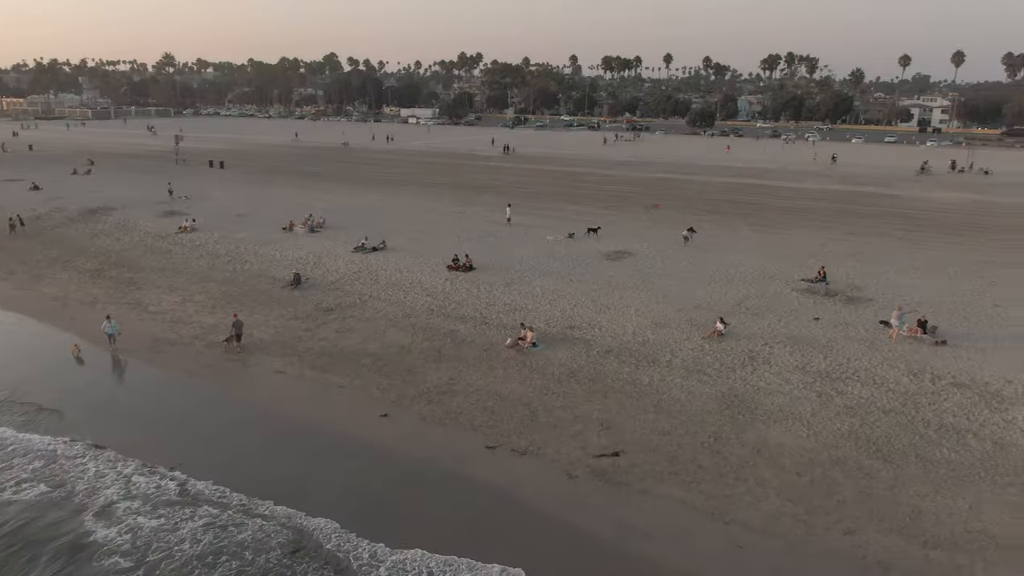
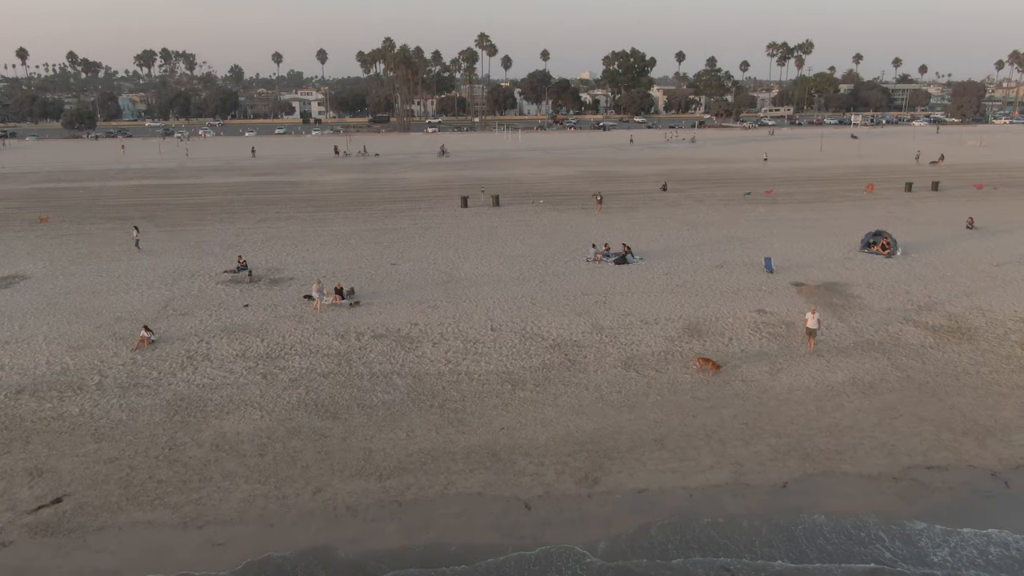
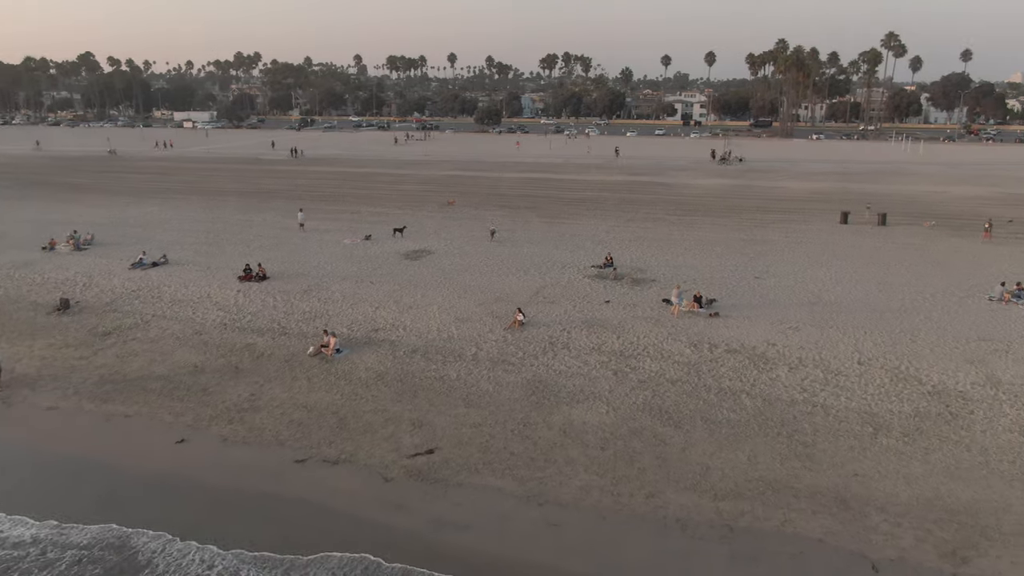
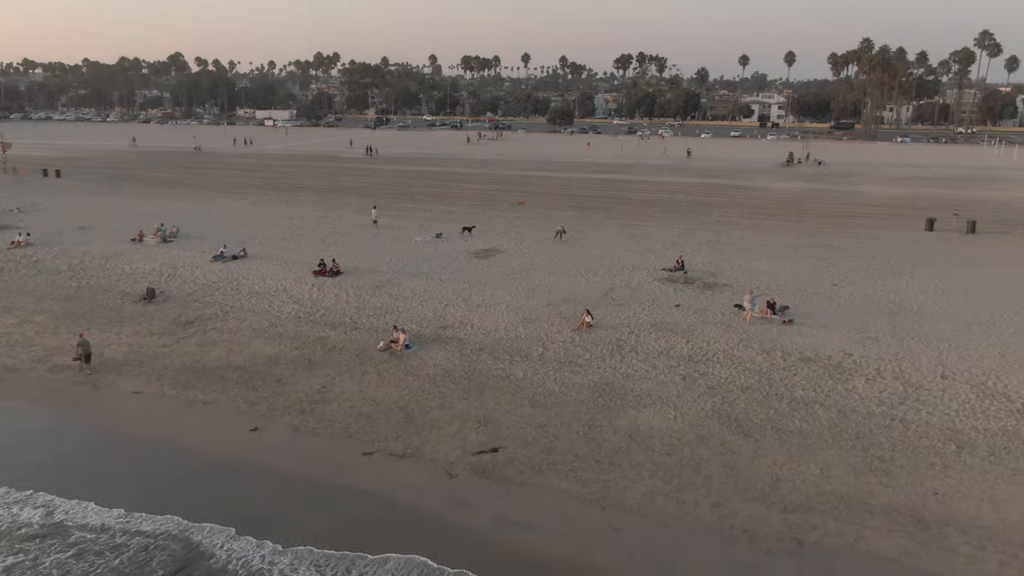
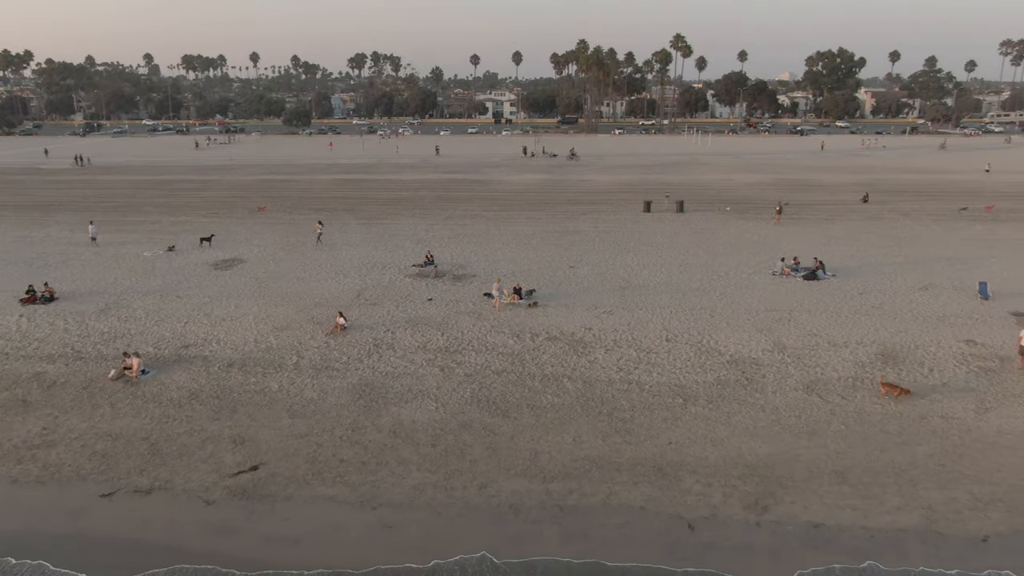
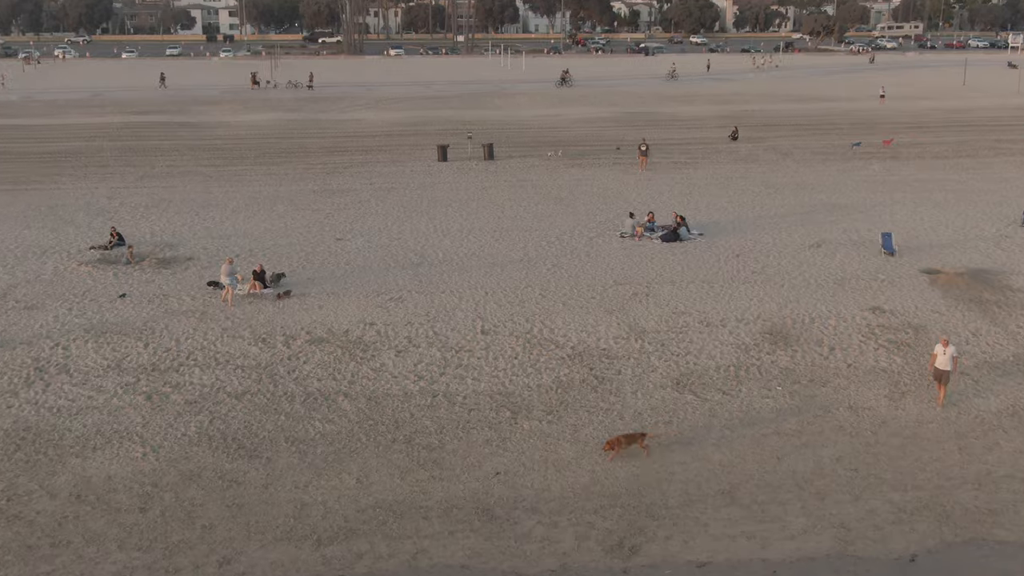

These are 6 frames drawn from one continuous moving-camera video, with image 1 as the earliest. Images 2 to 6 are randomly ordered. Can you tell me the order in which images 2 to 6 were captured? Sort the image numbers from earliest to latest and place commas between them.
4, 3, 5, 2, 6
